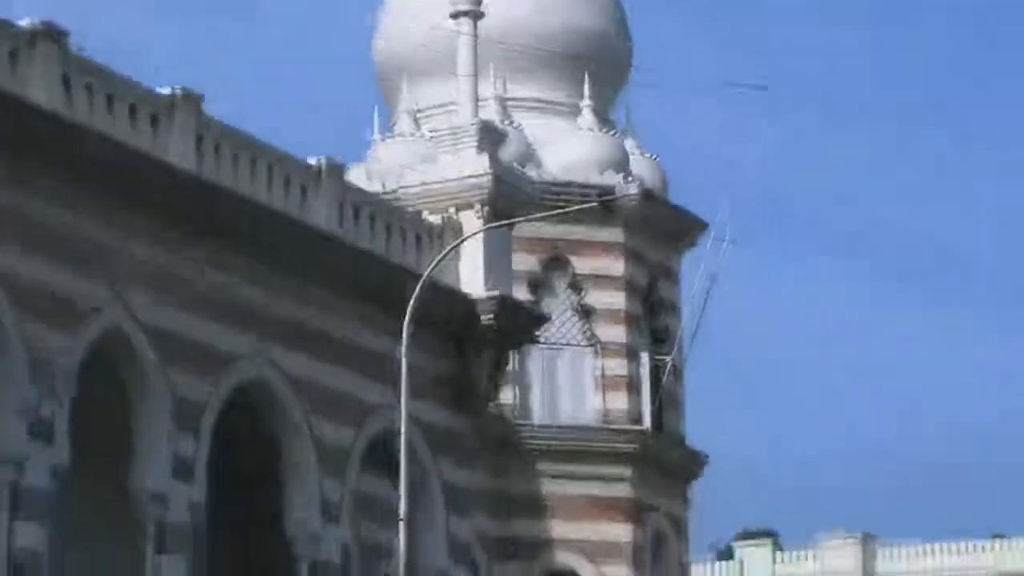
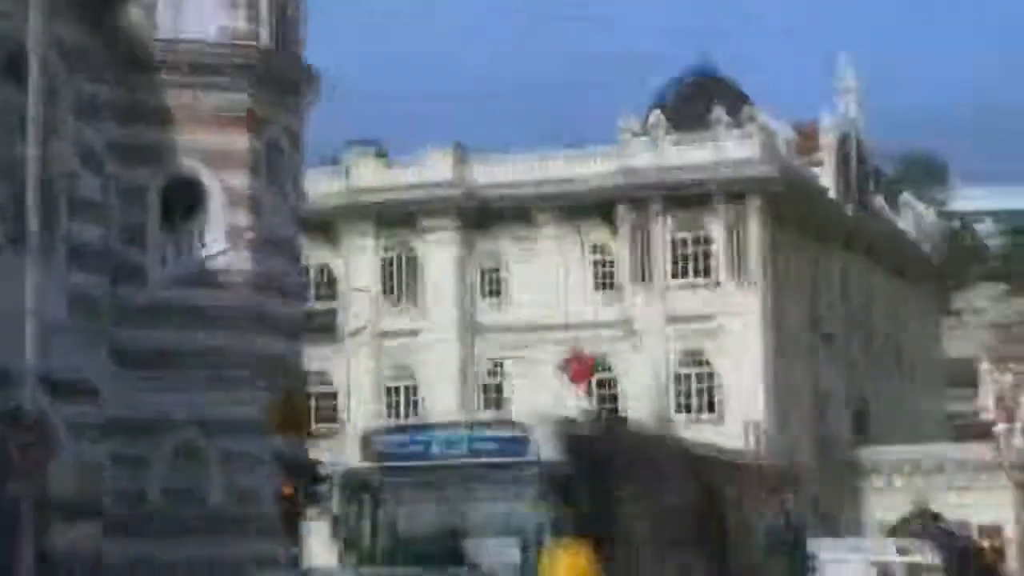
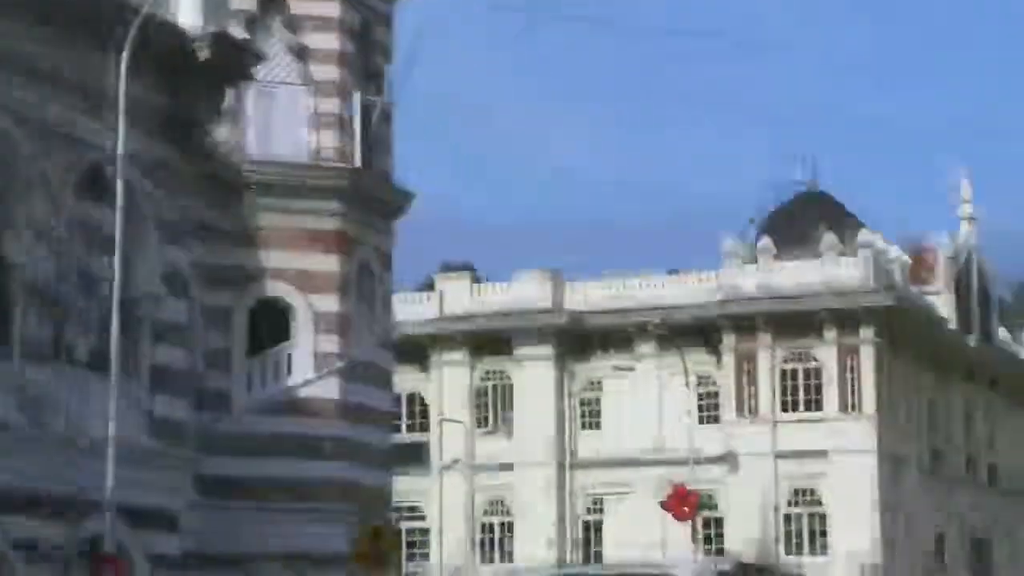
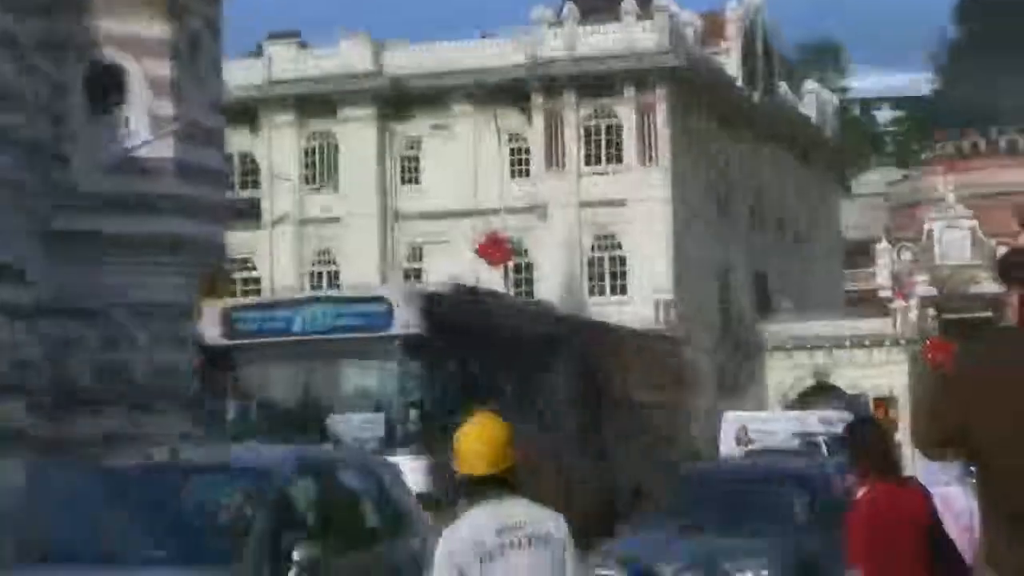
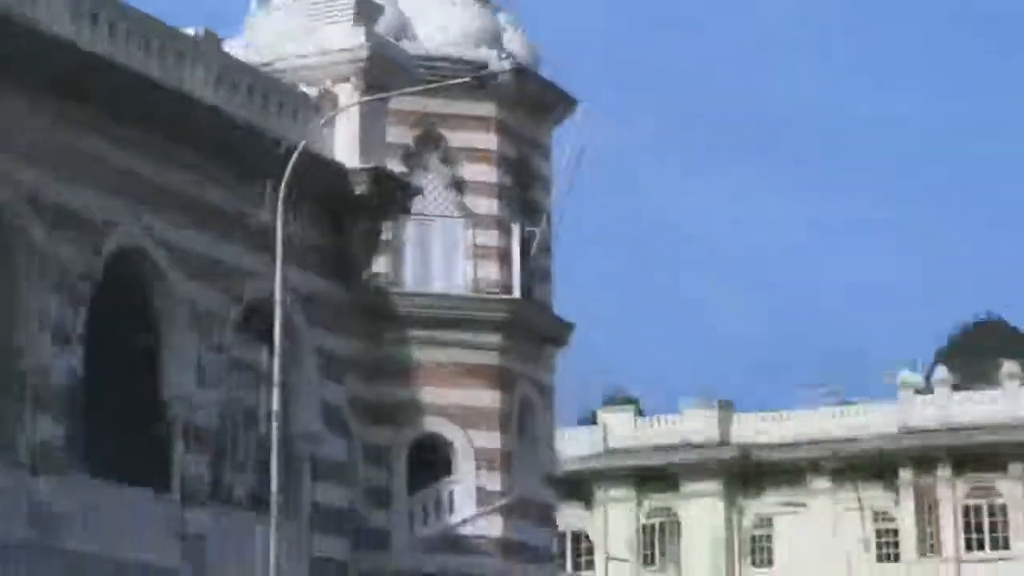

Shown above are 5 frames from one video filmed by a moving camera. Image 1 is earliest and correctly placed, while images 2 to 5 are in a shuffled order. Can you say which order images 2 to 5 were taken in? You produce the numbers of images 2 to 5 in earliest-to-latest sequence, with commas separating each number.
5, 3, 2, 4
